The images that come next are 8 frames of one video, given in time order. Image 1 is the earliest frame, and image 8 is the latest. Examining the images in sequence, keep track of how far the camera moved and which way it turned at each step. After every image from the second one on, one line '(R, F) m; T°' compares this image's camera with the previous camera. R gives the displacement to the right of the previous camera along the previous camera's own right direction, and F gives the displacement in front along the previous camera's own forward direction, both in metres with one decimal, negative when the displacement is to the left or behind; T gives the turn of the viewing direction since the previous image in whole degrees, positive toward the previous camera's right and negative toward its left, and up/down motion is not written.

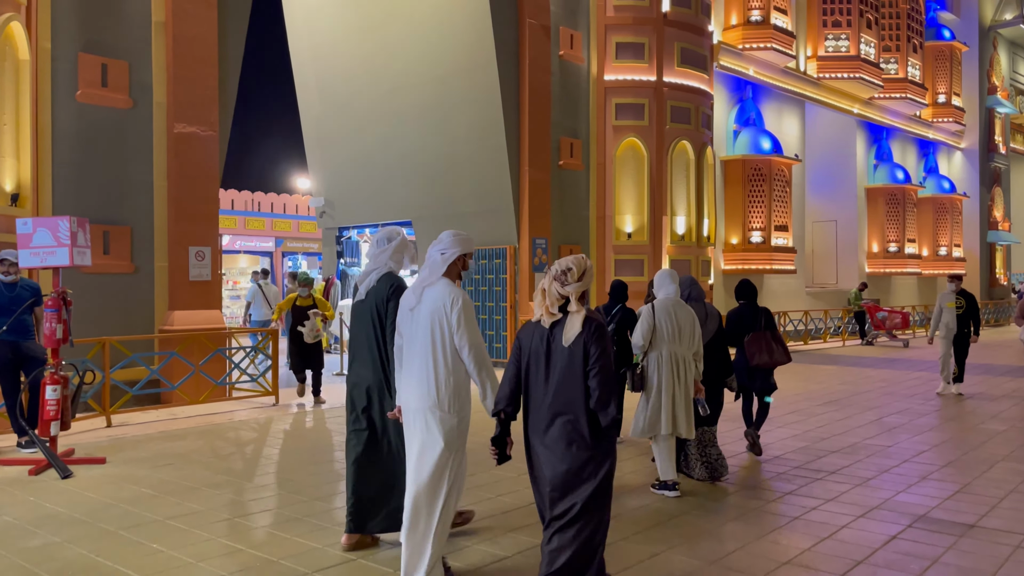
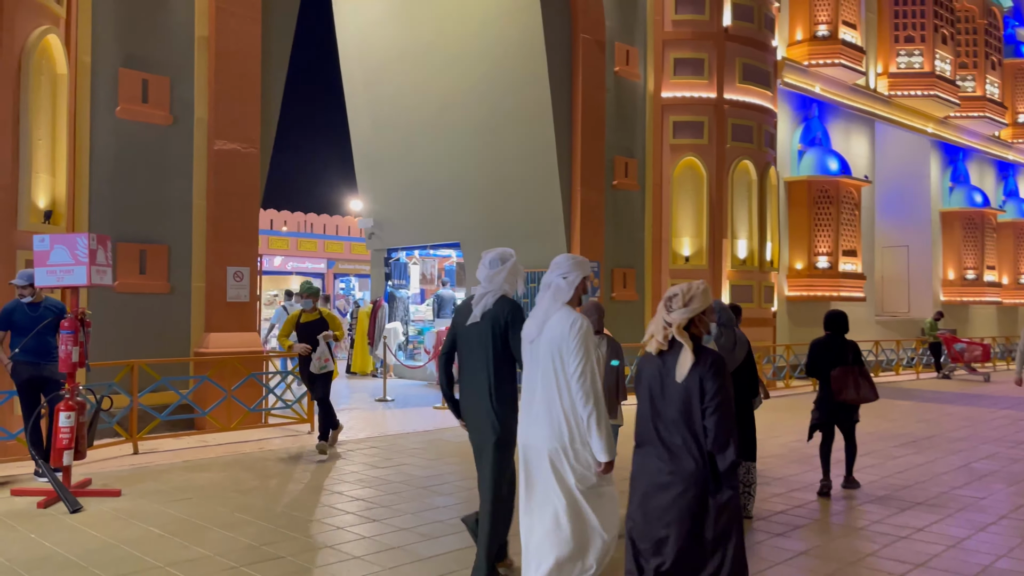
(+0.1, +0.6) m; -4°
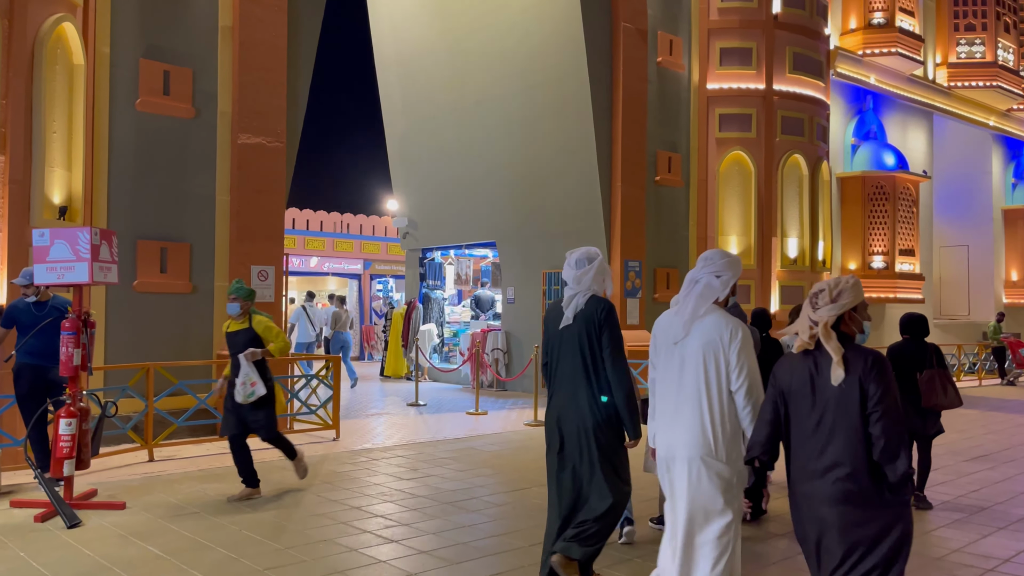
(+0.1, +0.5) m; -3°
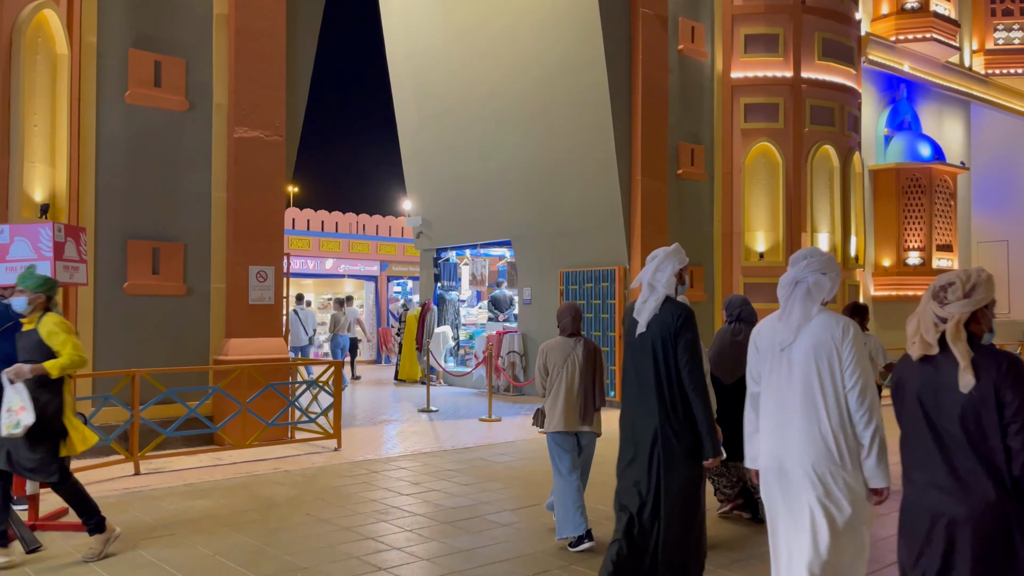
(+0.1, +0.5) m; -2°
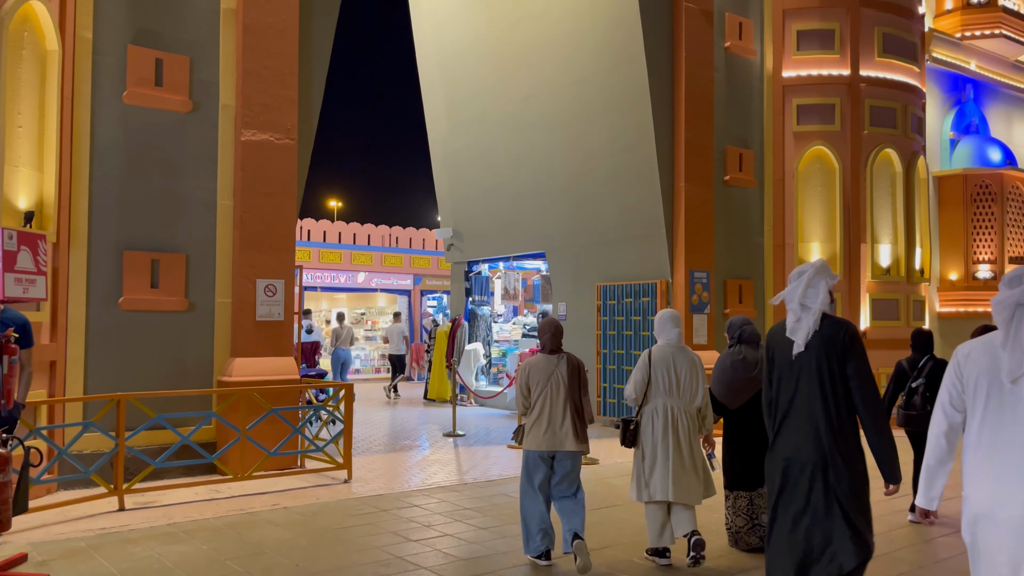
(+0.1, +0.8) m; -3°
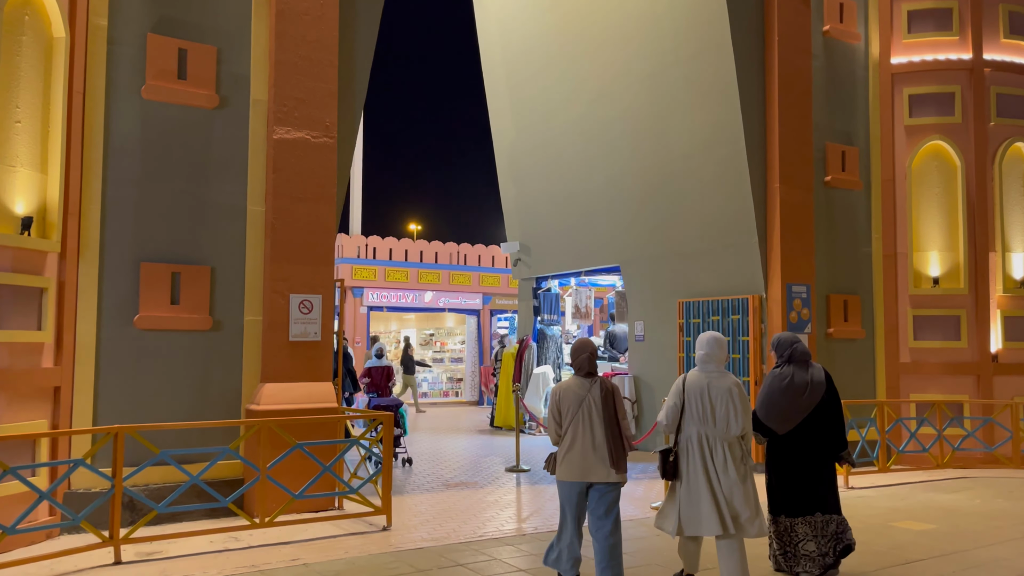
(+0.1, +1.1) m; -5°
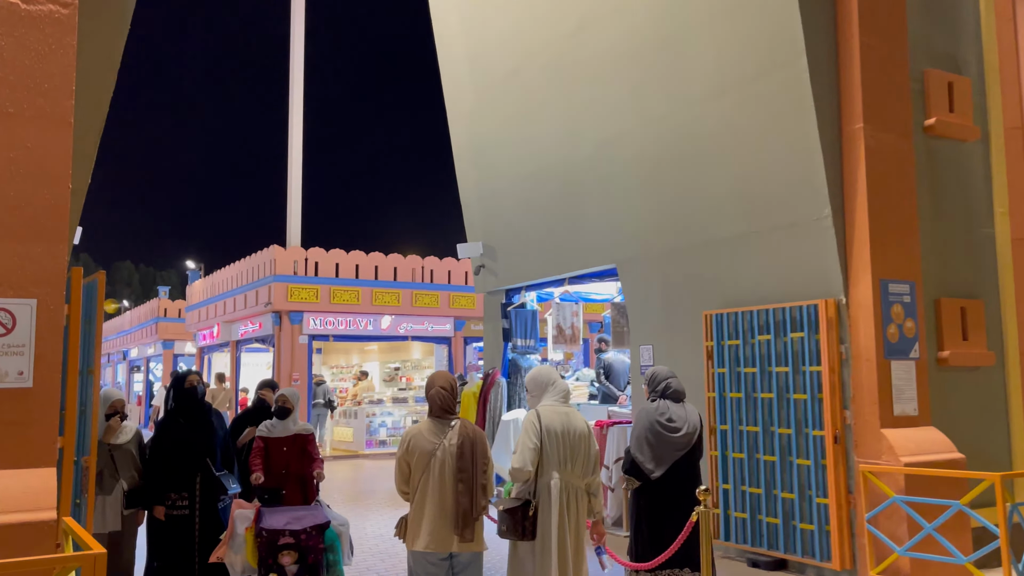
(+0.5, +3.5) m; 0°
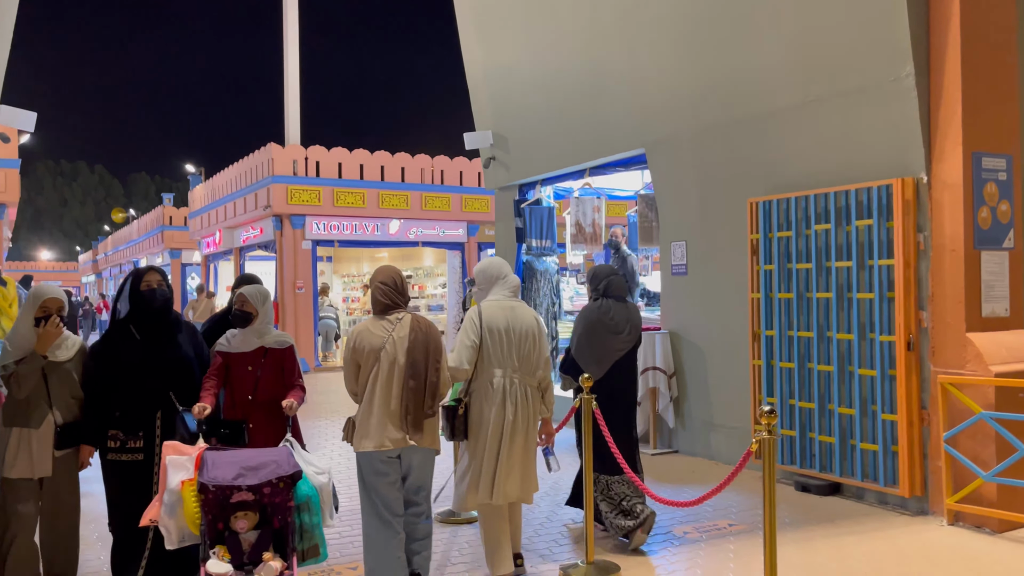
(+0.1, +1.0) m; -1°
